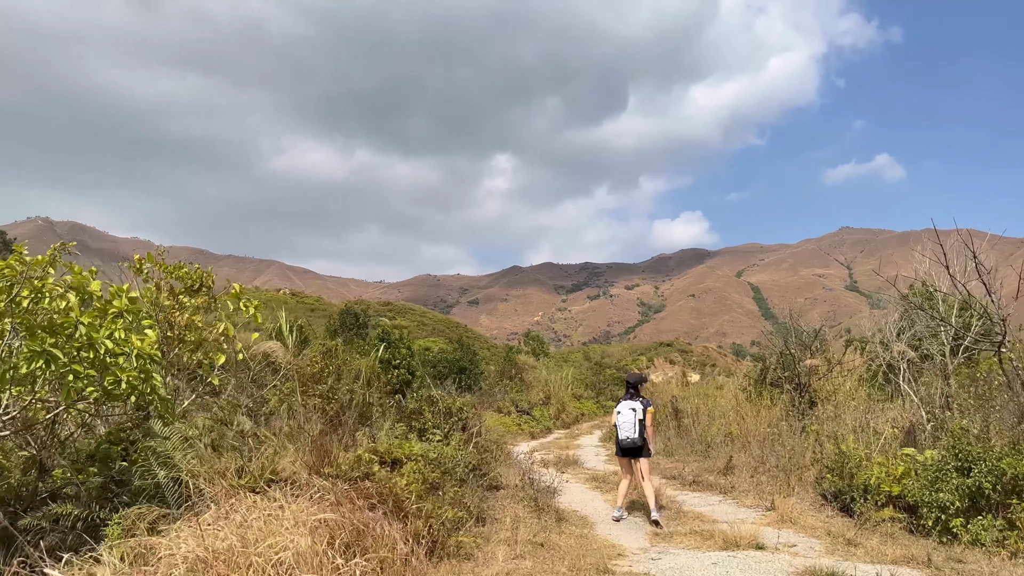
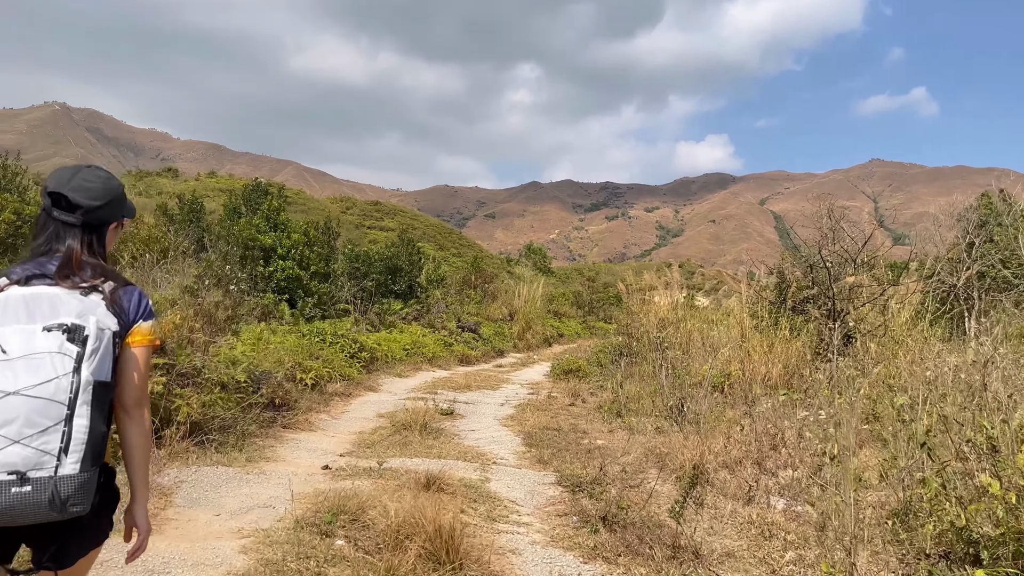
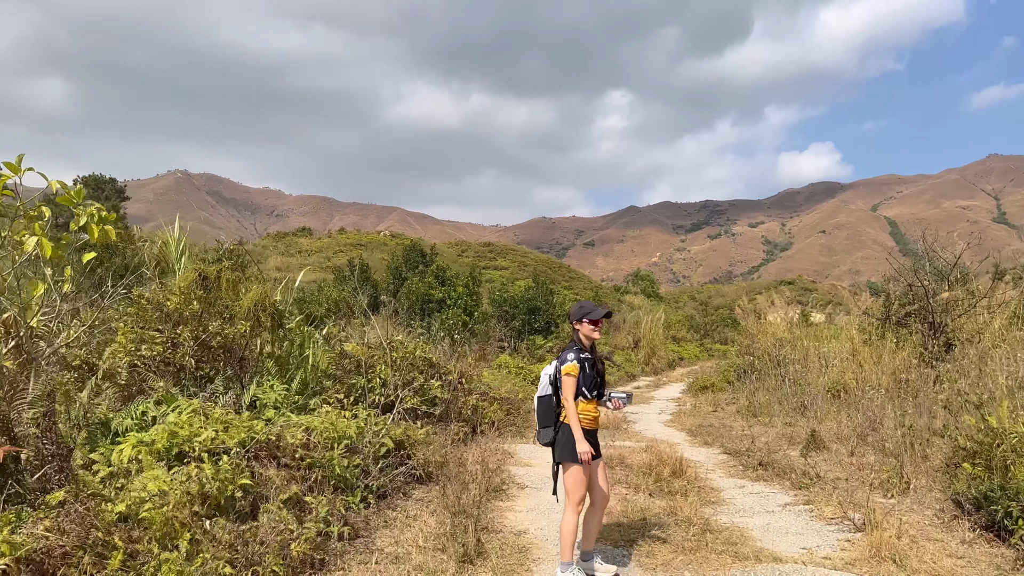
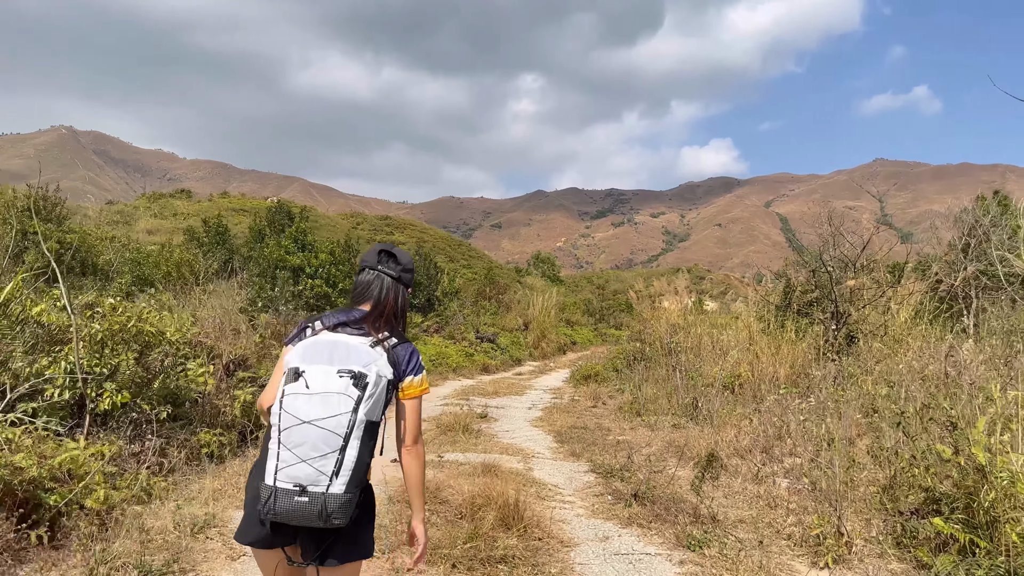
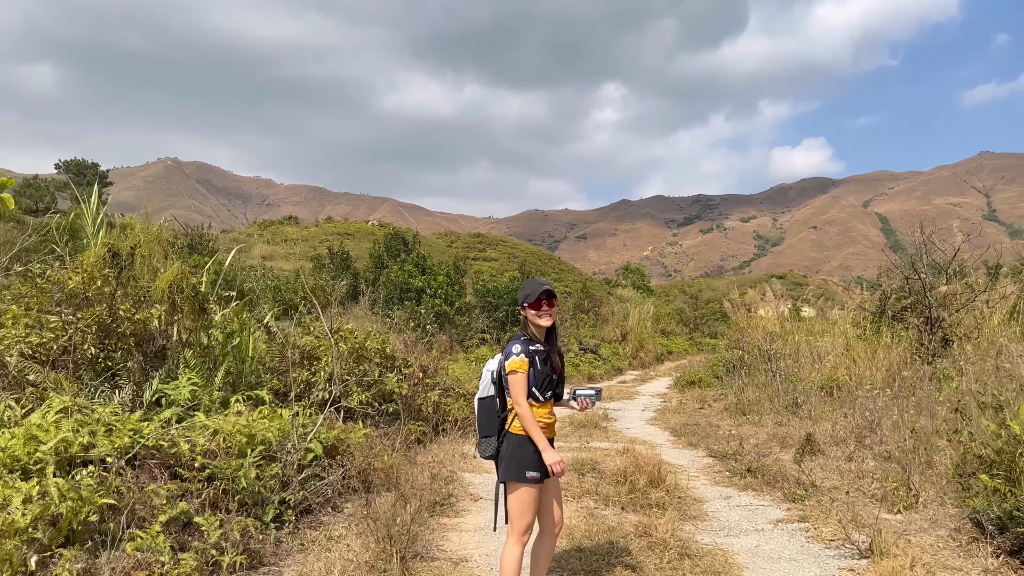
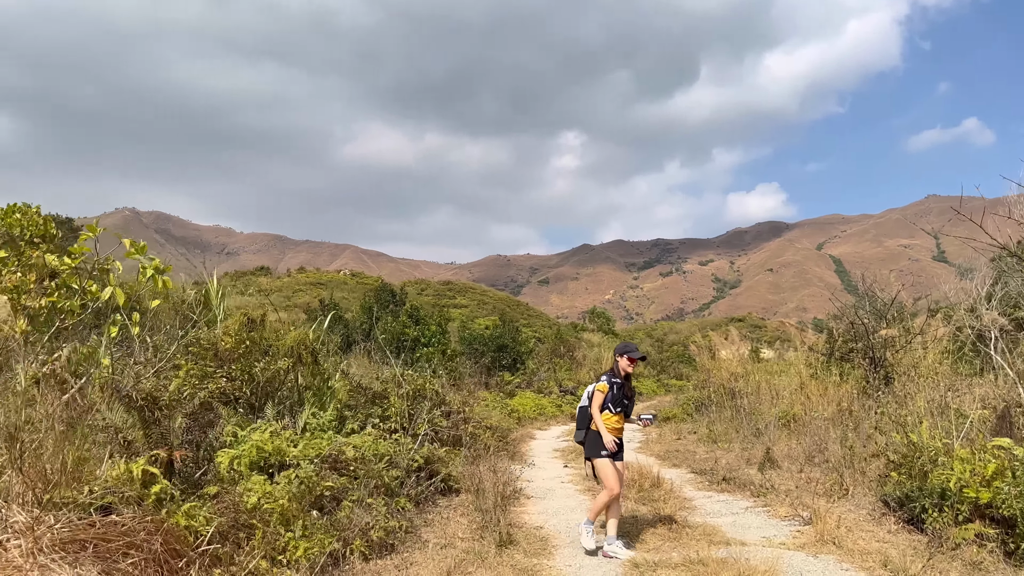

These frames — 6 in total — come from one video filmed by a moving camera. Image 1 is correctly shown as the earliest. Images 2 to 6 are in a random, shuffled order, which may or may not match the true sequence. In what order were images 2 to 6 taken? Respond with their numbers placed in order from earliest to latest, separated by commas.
6, 3, 5, 4, 2
